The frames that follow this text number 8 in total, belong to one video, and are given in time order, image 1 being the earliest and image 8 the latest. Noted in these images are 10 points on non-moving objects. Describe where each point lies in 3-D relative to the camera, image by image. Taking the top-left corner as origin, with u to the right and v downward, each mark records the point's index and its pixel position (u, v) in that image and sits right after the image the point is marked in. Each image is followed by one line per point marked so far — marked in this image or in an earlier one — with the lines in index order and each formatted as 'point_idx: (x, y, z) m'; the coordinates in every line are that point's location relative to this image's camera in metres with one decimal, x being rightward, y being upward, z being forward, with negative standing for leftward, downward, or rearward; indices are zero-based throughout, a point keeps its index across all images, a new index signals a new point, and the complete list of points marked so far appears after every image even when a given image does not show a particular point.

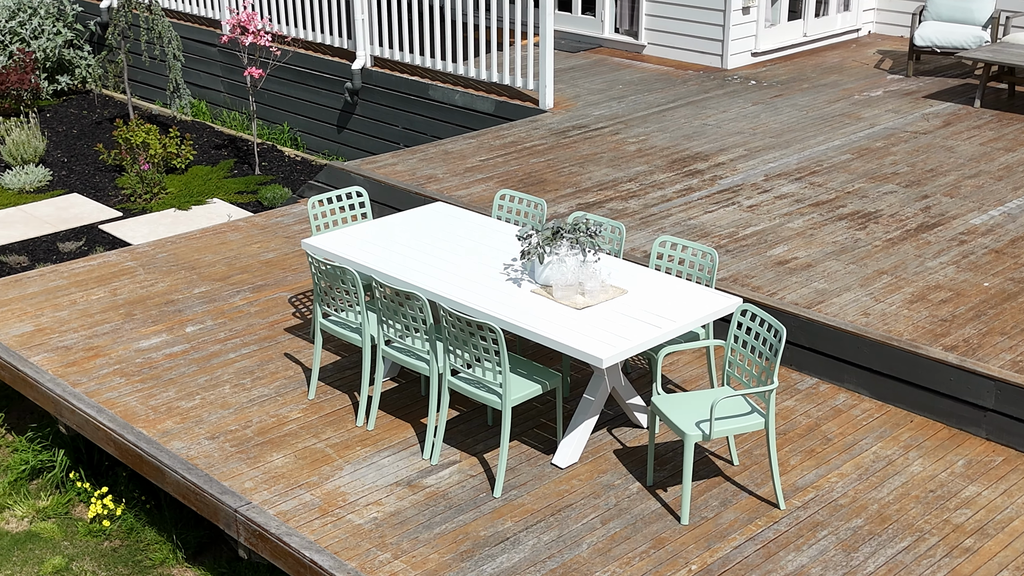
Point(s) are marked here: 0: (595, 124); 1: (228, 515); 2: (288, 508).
0: (+0.7, +1.3, +9.8) m
1: (-1.1, -0.9, +4.7) m
2: (-0.9, -0.9, +4.7) m
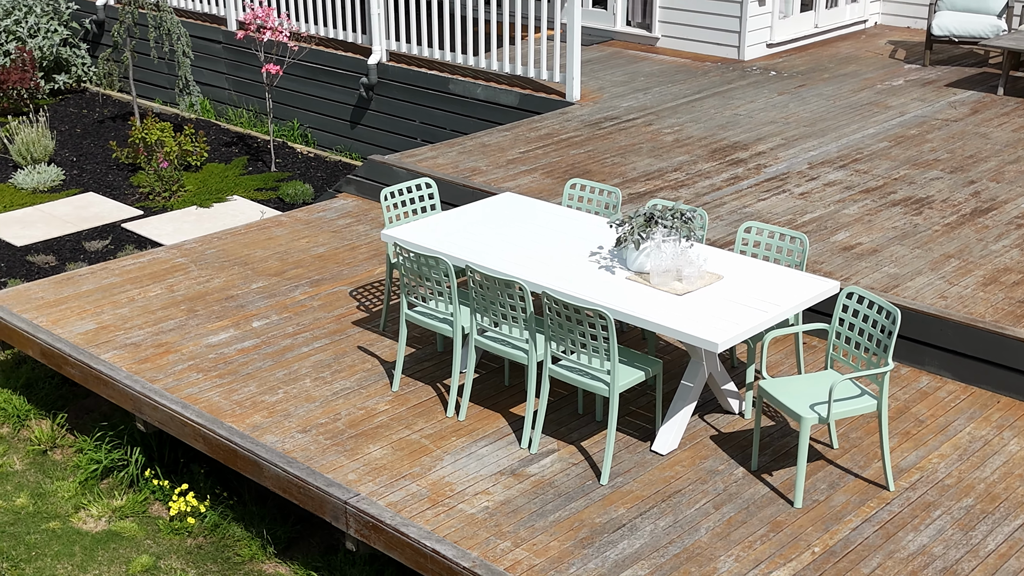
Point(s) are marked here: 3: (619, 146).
0: (+0.9, +1.4, +9.8) m
1: (-0.7, -0.8, +4.6) m
2: (-0.4, -0.8, +4.7) m
3: (+0.8, +1.0, +8.8) m
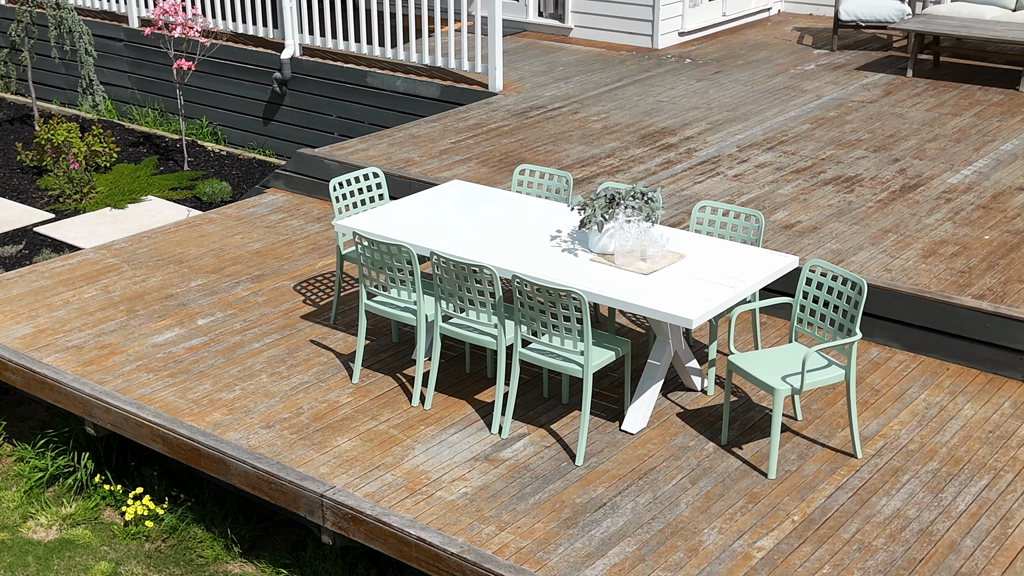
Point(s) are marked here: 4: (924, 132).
0: (+0.3, +1.5, +9.8) m
1: (-0.8, -0.8, +4.6) m
2: (-0.5, -0.8, +4.6) m
3: (+0.3, +1.1, +8.8) m
4: (+3.0, +1.1, +8.8) m
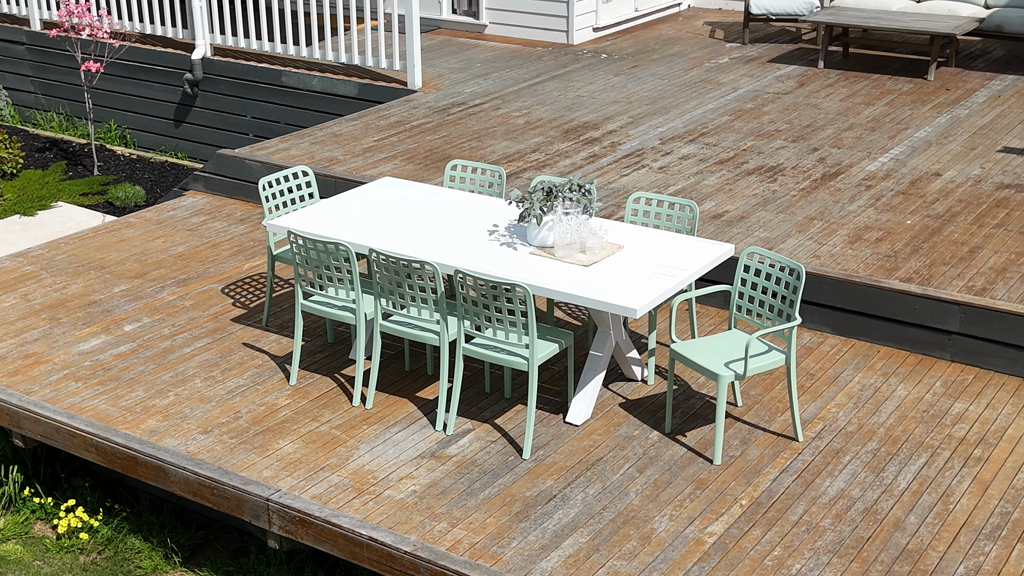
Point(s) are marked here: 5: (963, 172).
0: (-0.3, +1.5, +9.8) m
1: (-0.9, -0.8, +4.5) m
2: (-0.7, -0.8, +4.5) m
3: (-0.3, +1.1, +8.8) m
4: (+2.4, +1.2, +9.0) m
5: (+2.8, +0.7, +7.7) m
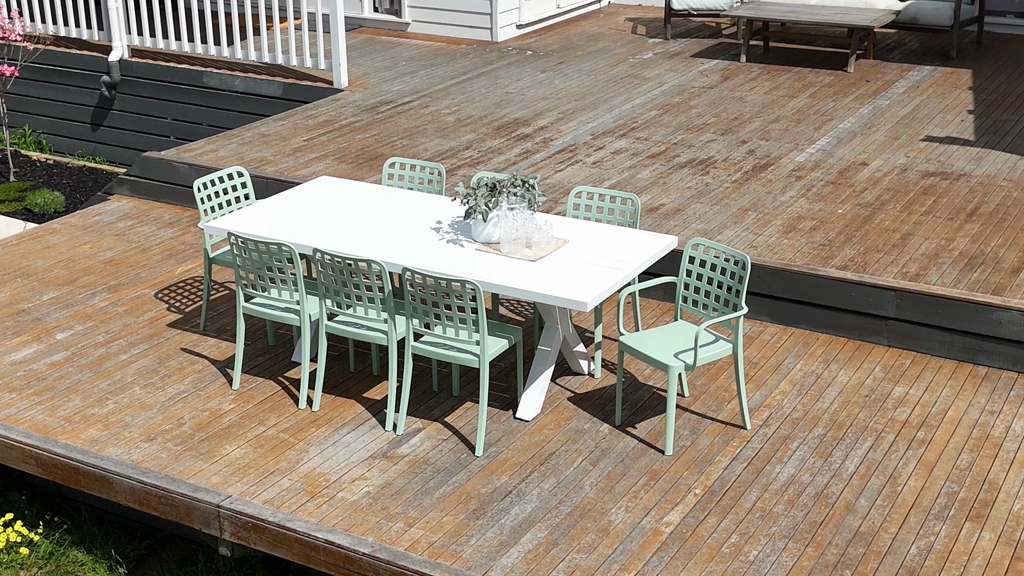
0: (-0.9, +1.5, +9.7) m
1: (-1.1, -0.8, +4.4) m
2: (-0.9, -0.8, +4.5) m
3: (-0.8, +1.1, +8.8) m
4: (+1.9, +1.3, +9.1) m
5: (+2.4, +0.8, +7.8) m
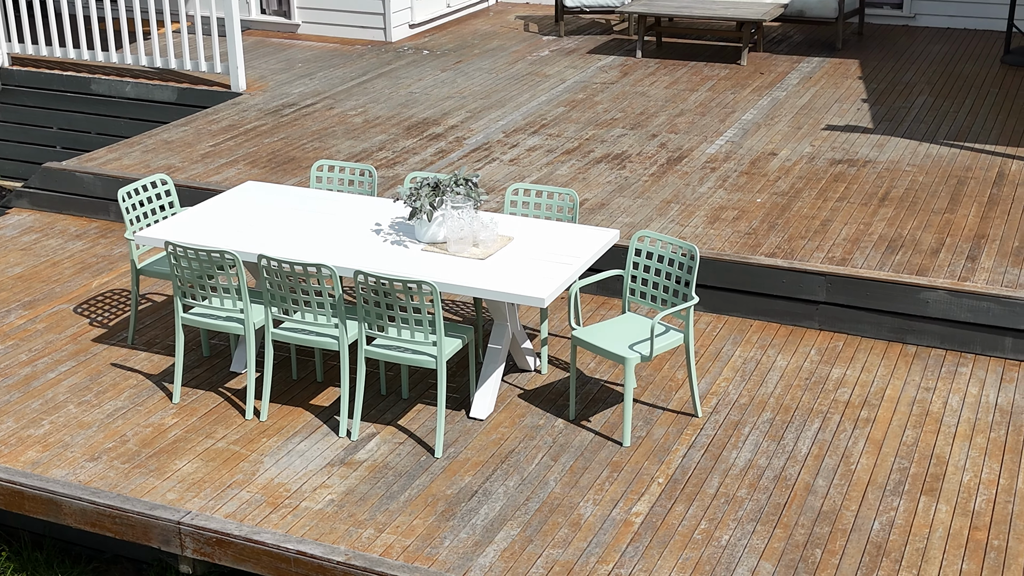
0: (-1.6, +1.5, +9.5) m
1: (-1.2, -0.8, +4.3) m
2: (-1.0, -0.8, +4.3) m
3: (-1.4, +1.1, +8.6) m
4: (+1.2, +1.4, +9.3) m
5: (+1.9, +0.9, +8.0) m
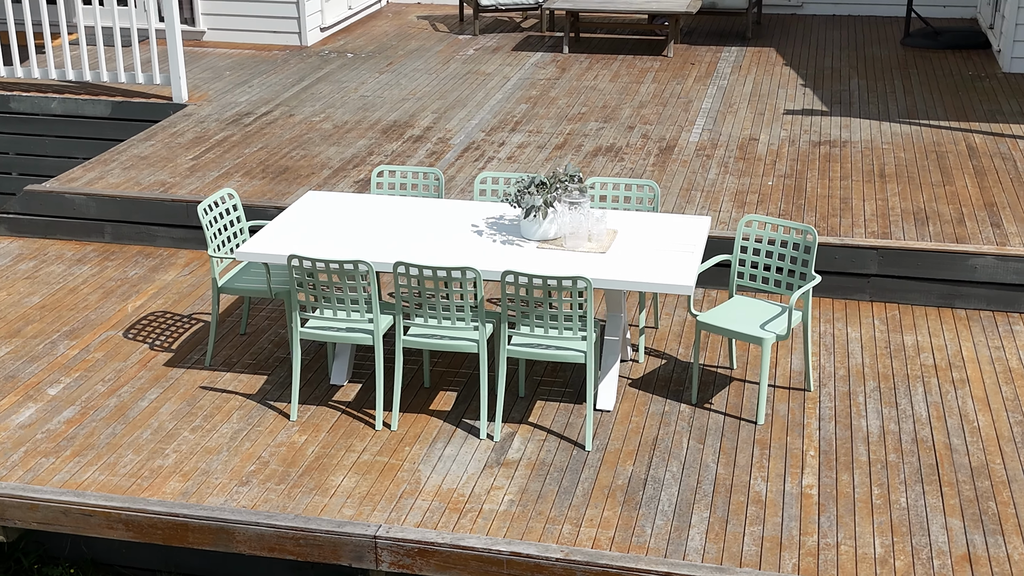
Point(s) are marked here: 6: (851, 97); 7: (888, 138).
0: (-1.9, +1.4, +9.3) m
1: (-0.5, -0.9, +4.2) m
2: (-0.3, -0.8, +4.3) m
3: (-1.6, +1.0, +8.5) m
4: (+0.9, +1.5, +9.5) m
5: (+1.8, +1.1, +8.4) m
6: (+2.7, +1.5, +9.5) m
7: (+2.6, +1.0, +8.2) m
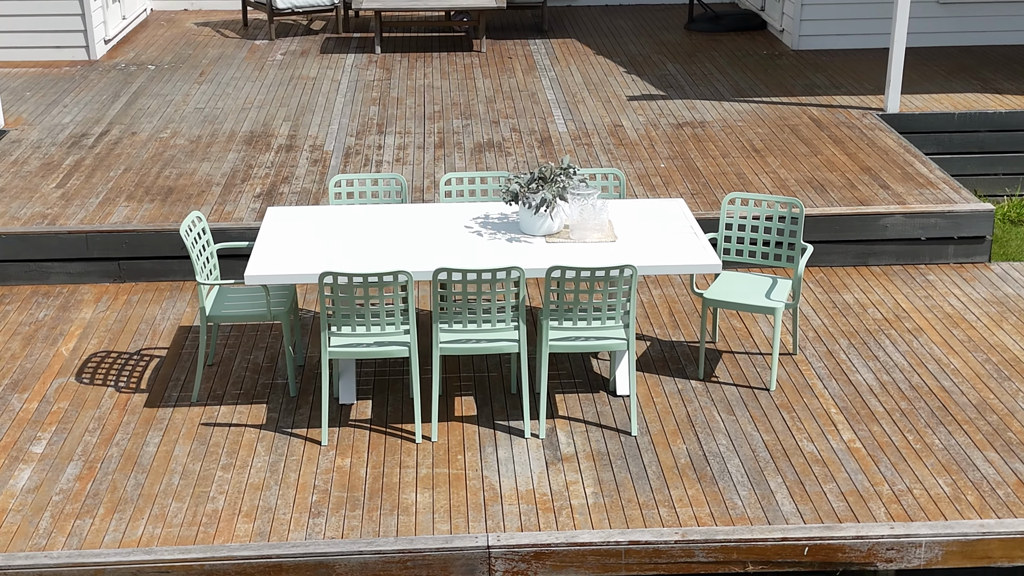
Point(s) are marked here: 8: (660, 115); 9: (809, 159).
0: (-3.0, +1.1, +8.7) m
1: (-0.1, -0.9, +4.1) m
2: (0.0, -0.8, +4.3) m
3: (-2.4, +0.8, +8.0) m
4: (-0.3, +1.5, +9.6) m
5: (+0.9, +1.2, +8.7) m
6: (+1.4, +1.7, +10.1) m
7: (+1.6, +1.2, +8.8) m
8: (+1.1, +1.3, +8.8) m
9: (+1.9, +0.8, +7.7) m
